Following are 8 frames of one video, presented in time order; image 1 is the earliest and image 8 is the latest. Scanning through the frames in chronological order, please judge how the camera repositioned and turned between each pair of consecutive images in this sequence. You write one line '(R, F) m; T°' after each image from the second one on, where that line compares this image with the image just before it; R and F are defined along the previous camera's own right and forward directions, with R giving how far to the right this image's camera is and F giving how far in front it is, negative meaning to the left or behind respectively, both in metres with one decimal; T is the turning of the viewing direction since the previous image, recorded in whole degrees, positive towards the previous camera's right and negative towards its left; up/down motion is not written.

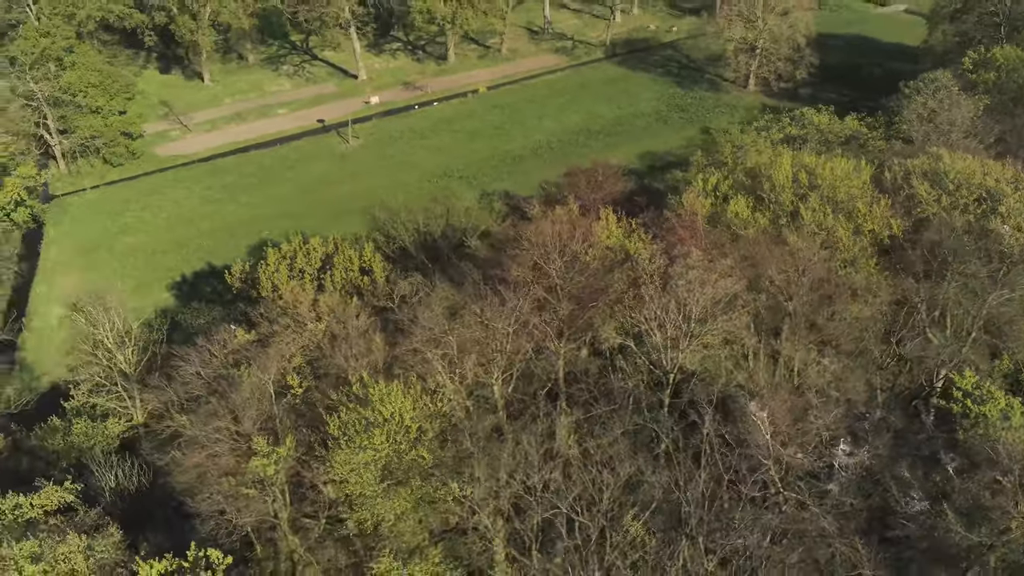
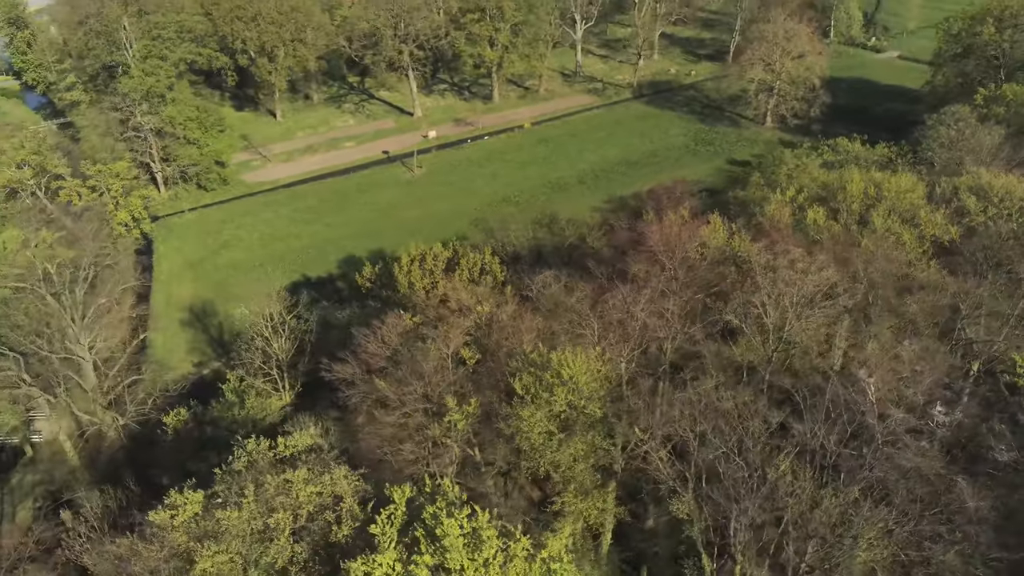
(-11.7, -5.9) m; 0°
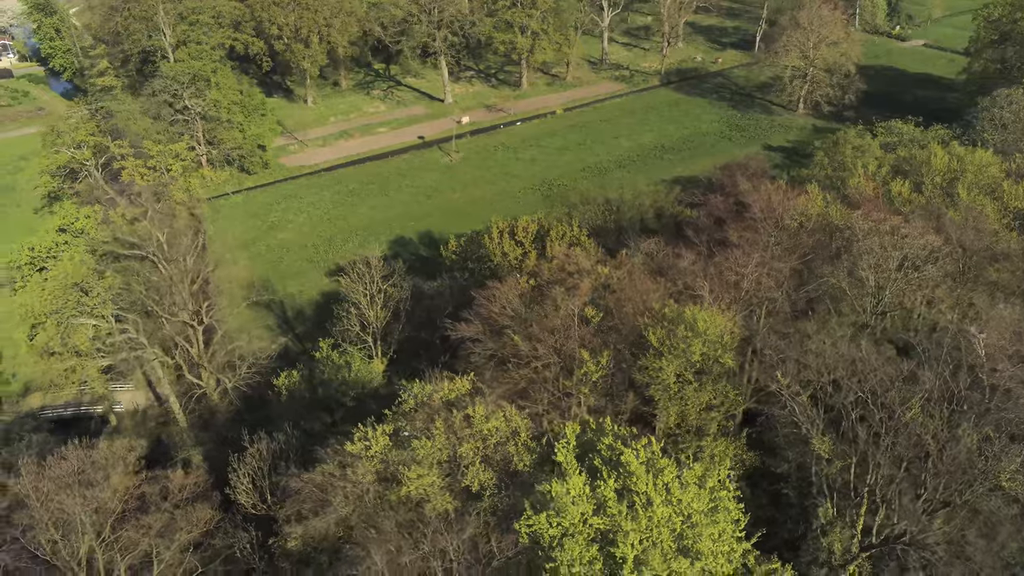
(-10.3, -1.6) m; 0°
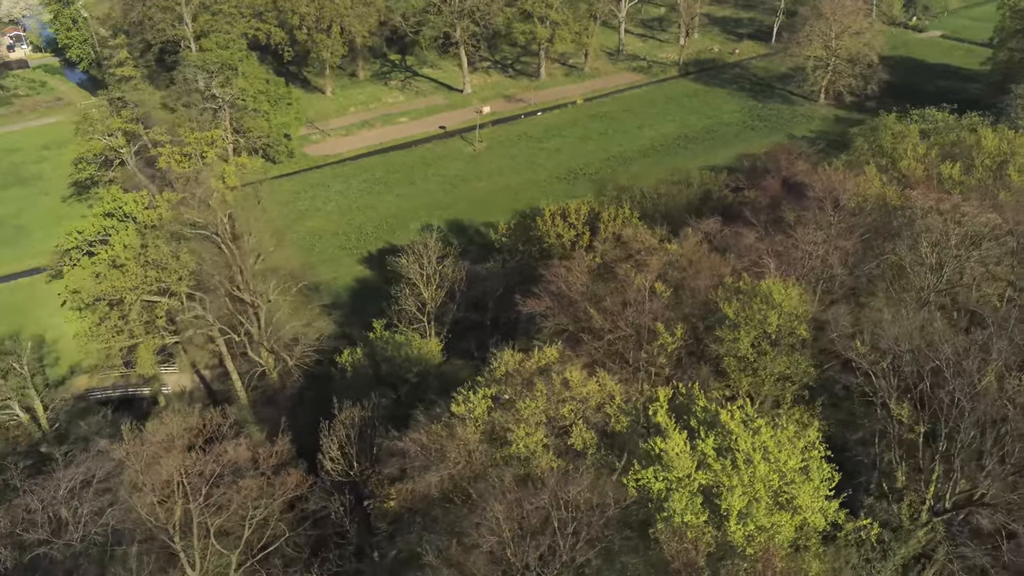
(-6.3, -0.9) m; 0°
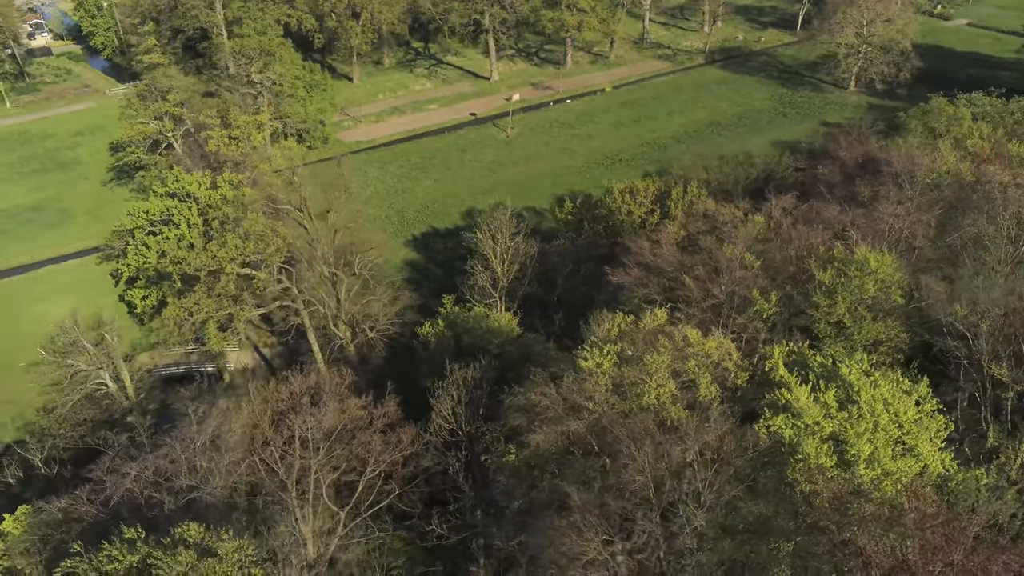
(-8.5, -1.3) m; 0°
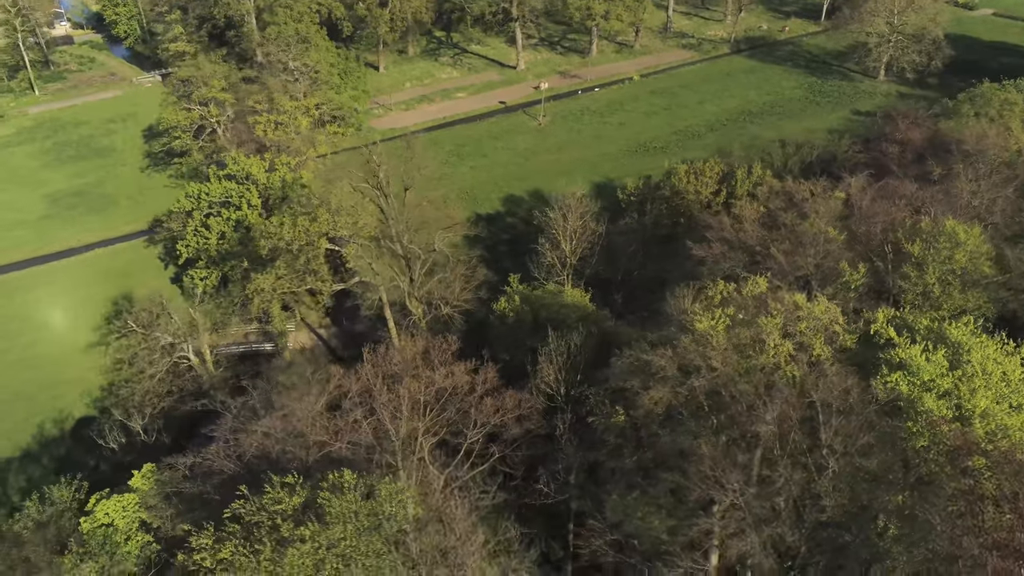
(-8.5, -1.2) m; 0°
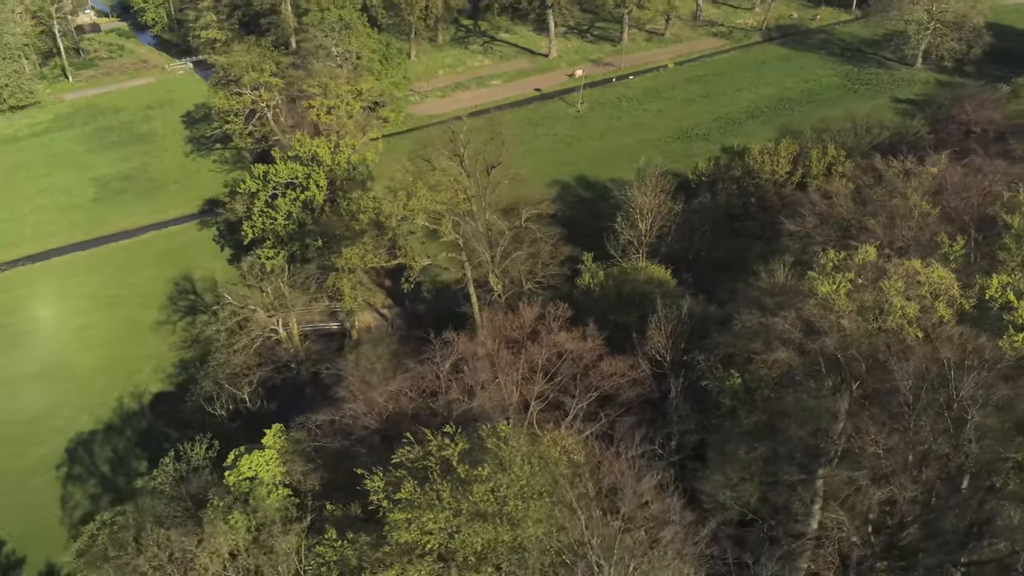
(-9.7, -1.2) m; 0°
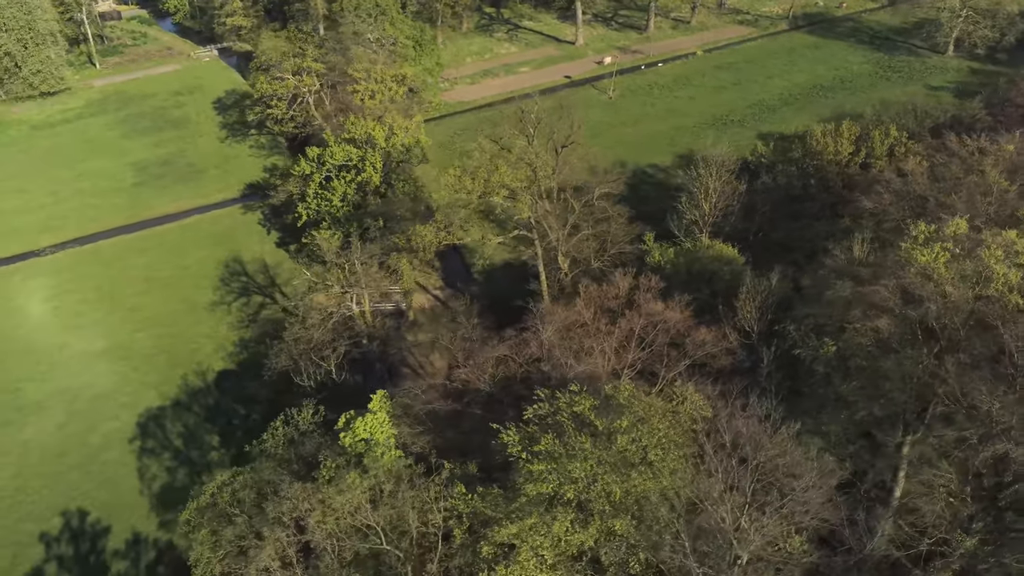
(-8.6, -1.1) m; 0°
